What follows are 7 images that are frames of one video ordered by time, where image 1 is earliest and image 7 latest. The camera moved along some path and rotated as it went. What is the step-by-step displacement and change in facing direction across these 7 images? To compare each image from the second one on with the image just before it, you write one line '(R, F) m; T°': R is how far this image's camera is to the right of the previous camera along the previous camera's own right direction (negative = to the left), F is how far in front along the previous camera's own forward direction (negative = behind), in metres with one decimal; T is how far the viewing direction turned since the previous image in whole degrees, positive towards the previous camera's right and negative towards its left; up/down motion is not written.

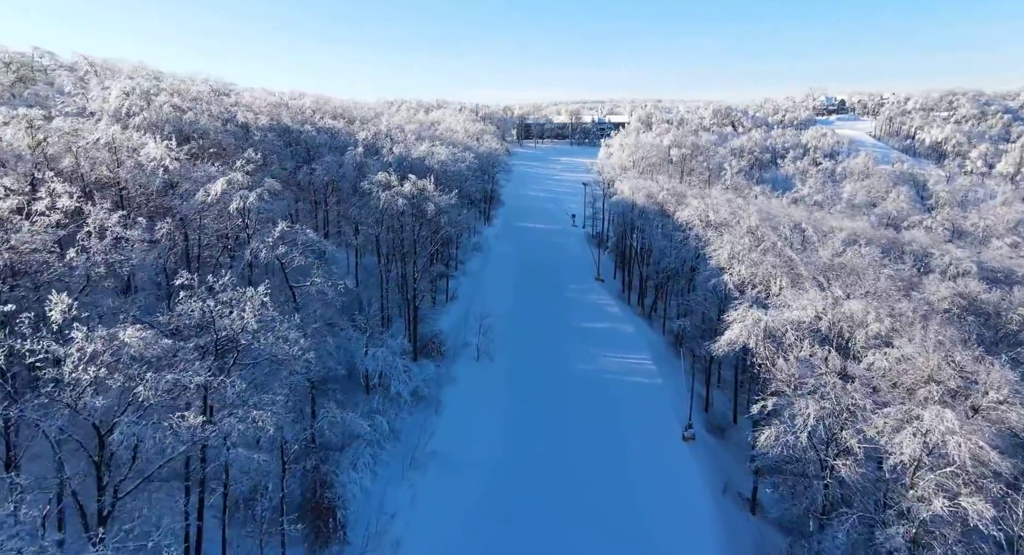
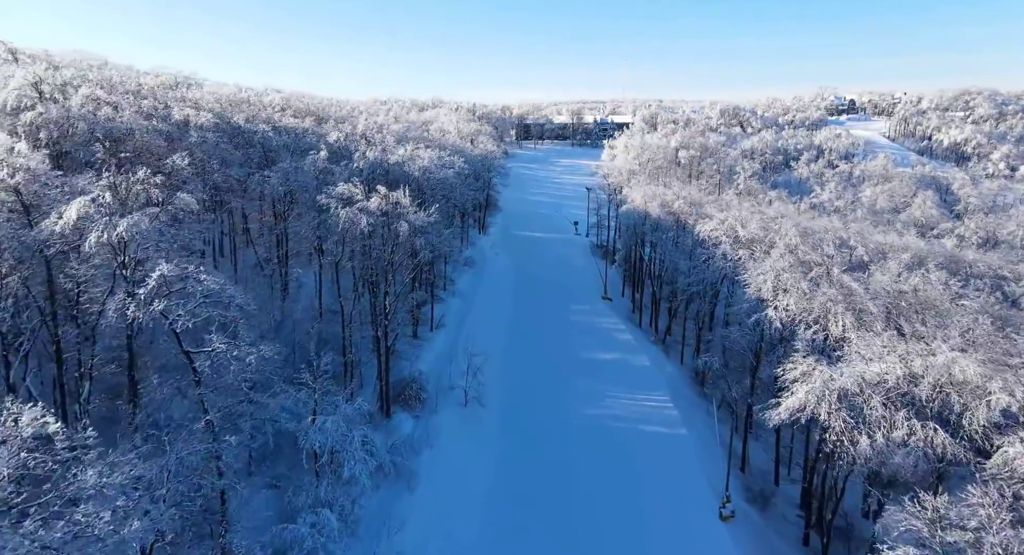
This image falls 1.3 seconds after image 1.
(+0.3, +8.2) m; 0°
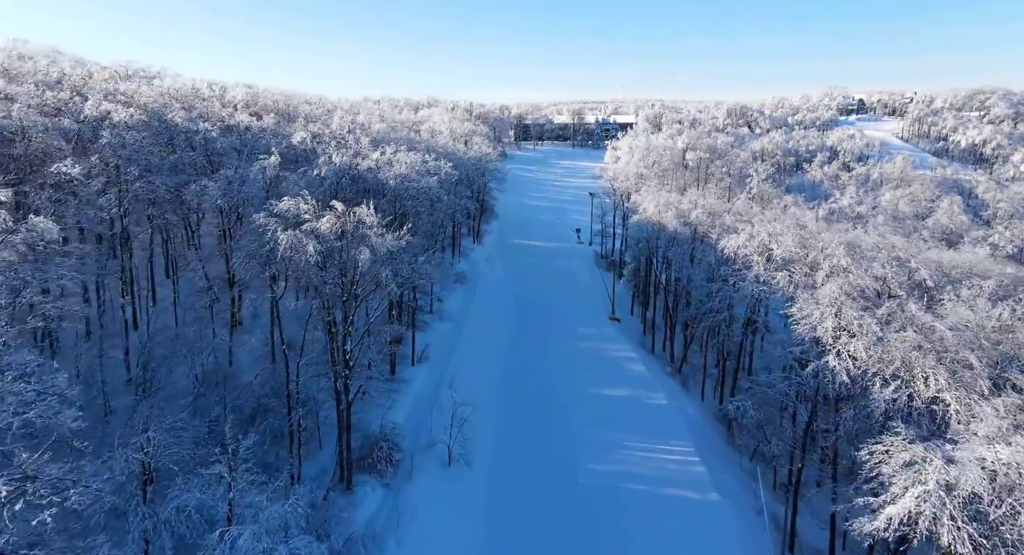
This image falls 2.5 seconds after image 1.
(+0.3, +7.4) m; 0°
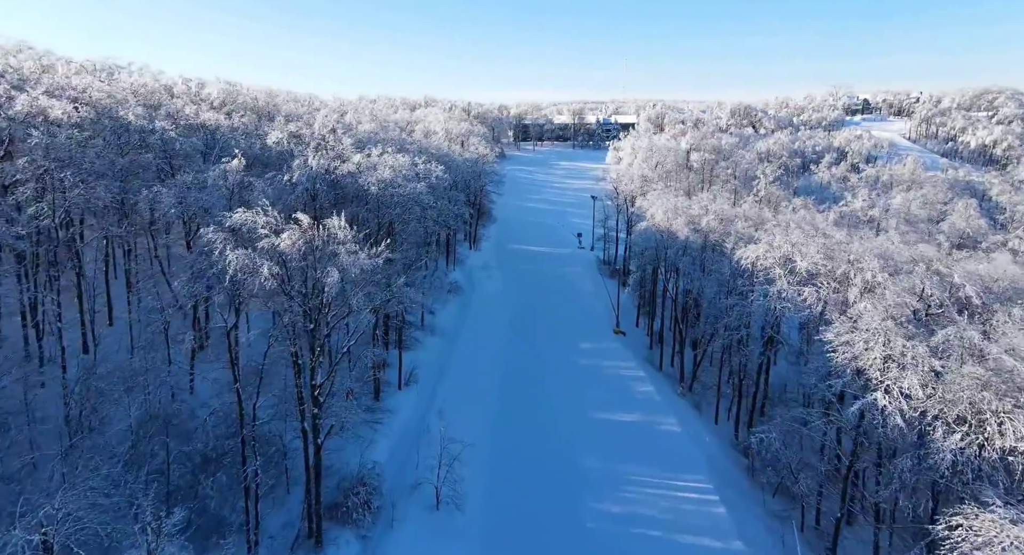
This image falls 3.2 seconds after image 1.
(+0.2, +4.0) m; 0°
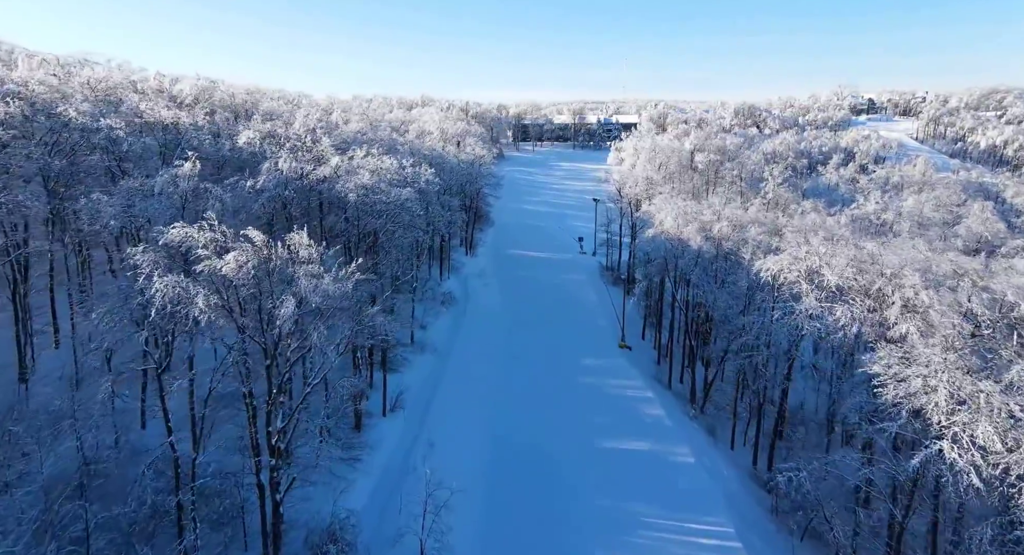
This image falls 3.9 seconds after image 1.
(+0.2, +3.9) m; 0°
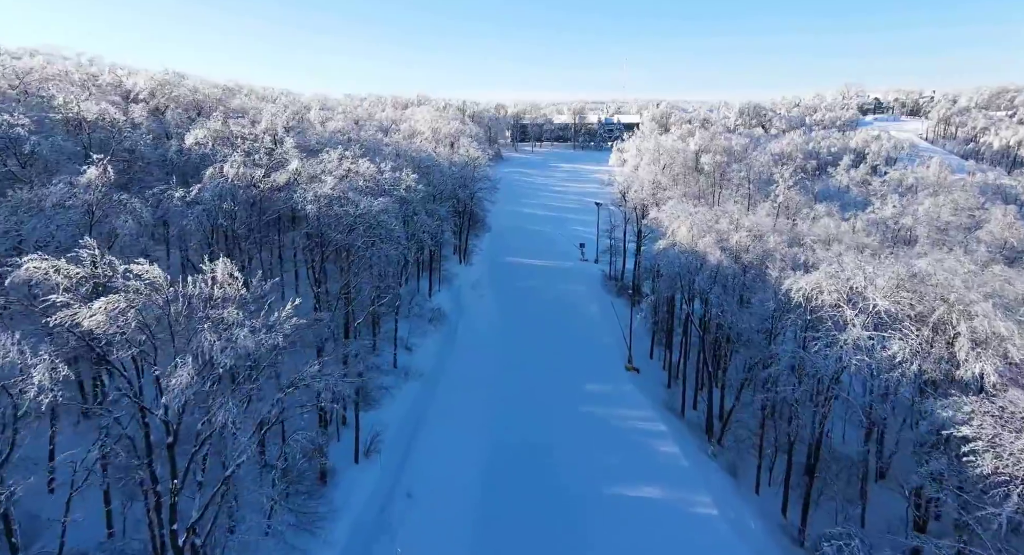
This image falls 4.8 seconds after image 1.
(+0.3, +5.1) m; 0°
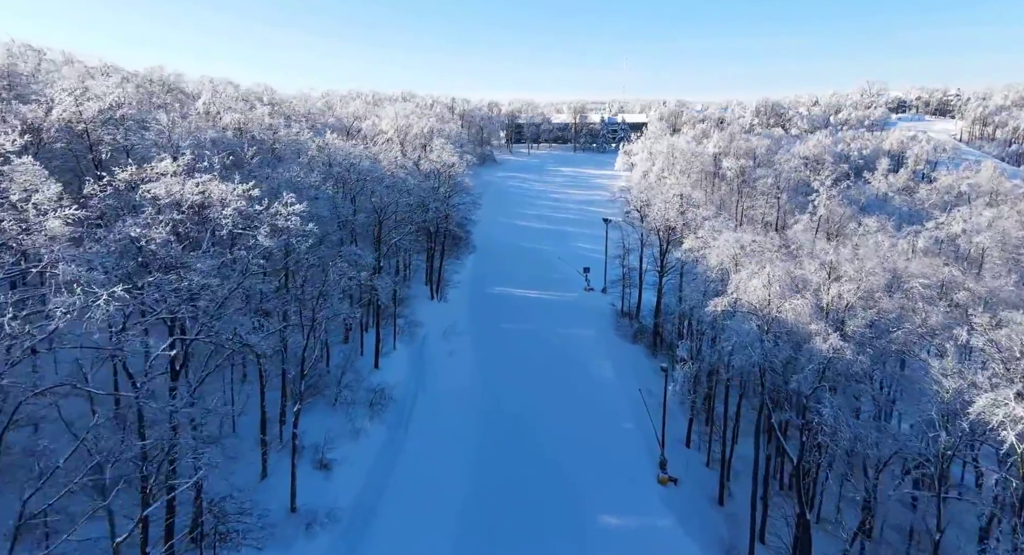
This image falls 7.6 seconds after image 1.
(+1.1, +15.9) m; 0°
